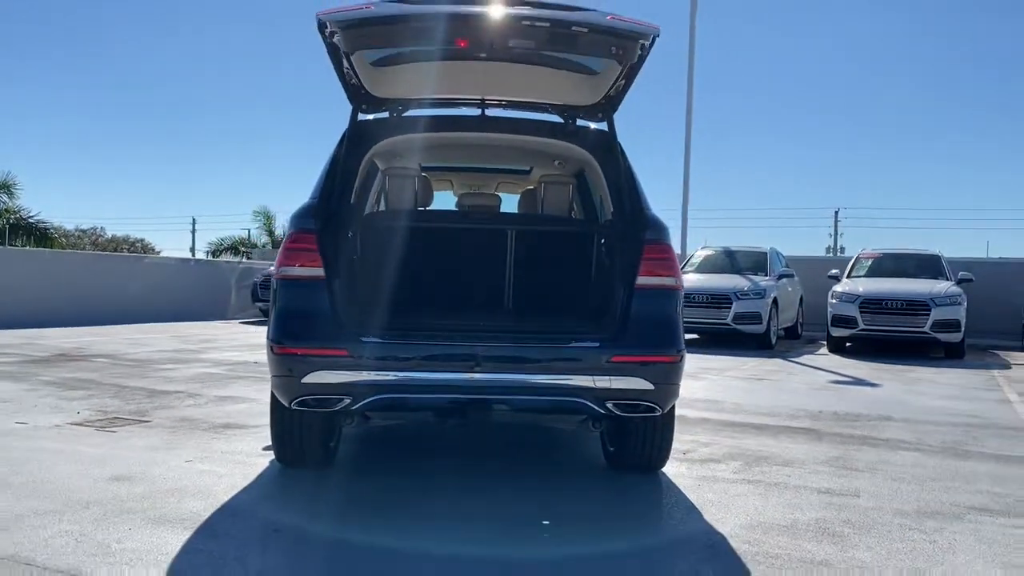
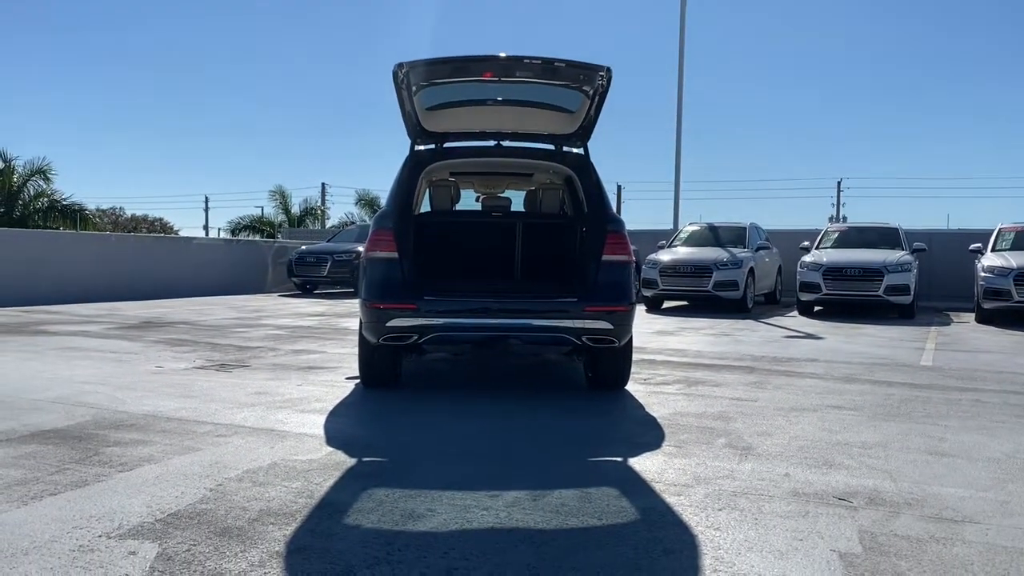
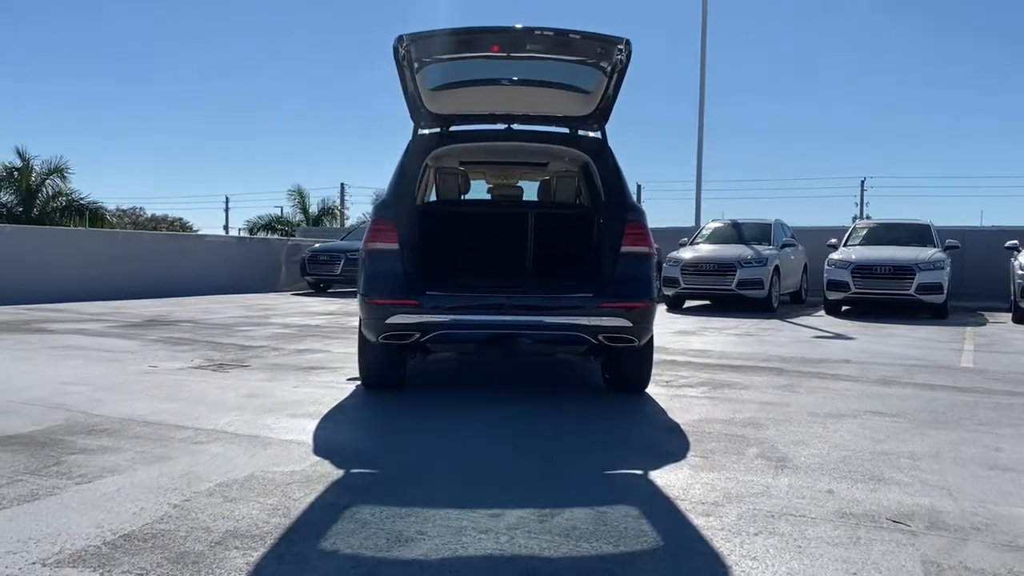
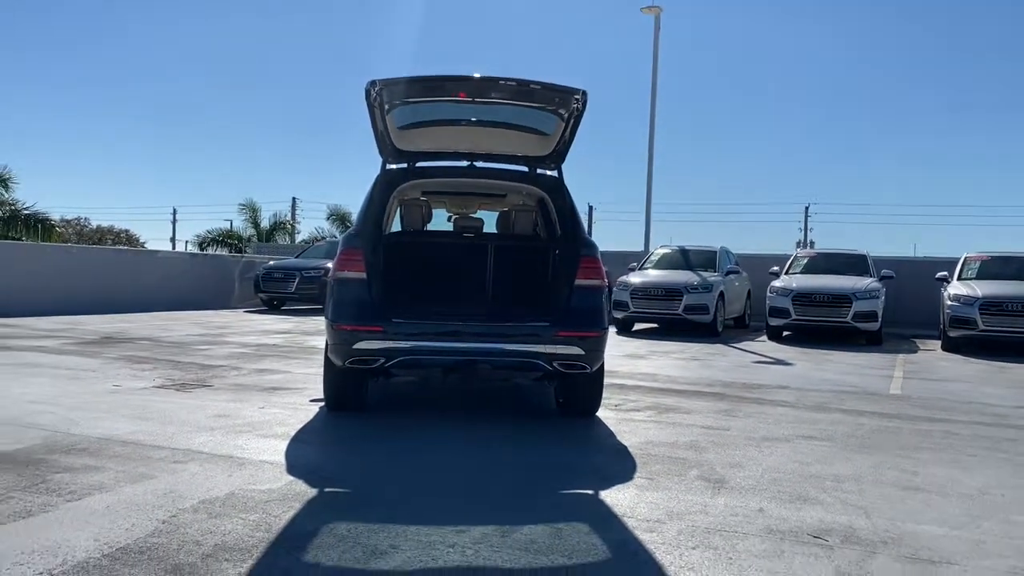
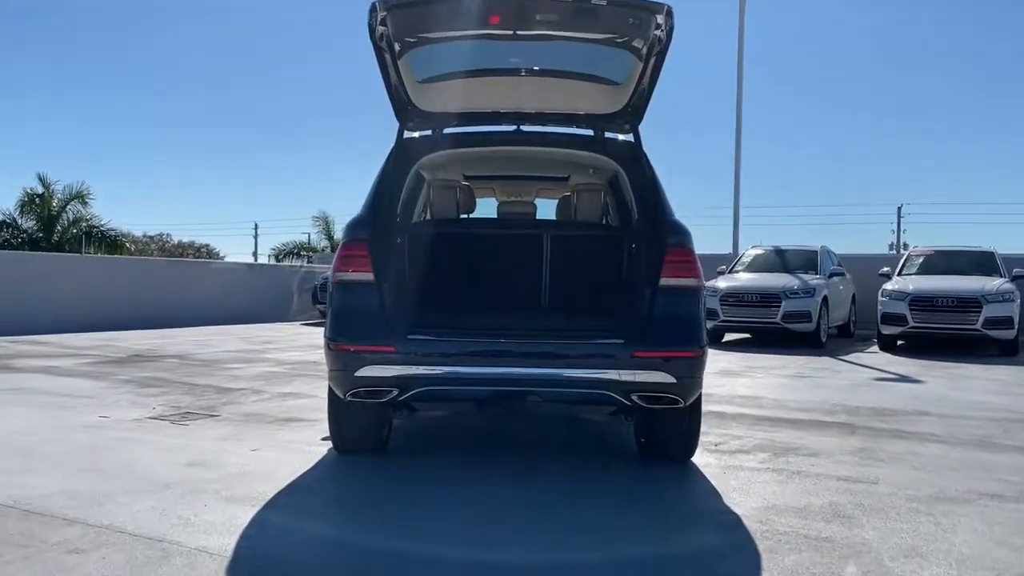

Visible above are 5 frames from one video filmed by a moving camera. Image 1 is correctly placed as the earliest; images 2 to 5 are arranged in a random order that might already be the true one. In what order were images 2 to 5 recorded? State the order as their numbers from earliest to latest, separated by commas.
4, 2, 3, 5
